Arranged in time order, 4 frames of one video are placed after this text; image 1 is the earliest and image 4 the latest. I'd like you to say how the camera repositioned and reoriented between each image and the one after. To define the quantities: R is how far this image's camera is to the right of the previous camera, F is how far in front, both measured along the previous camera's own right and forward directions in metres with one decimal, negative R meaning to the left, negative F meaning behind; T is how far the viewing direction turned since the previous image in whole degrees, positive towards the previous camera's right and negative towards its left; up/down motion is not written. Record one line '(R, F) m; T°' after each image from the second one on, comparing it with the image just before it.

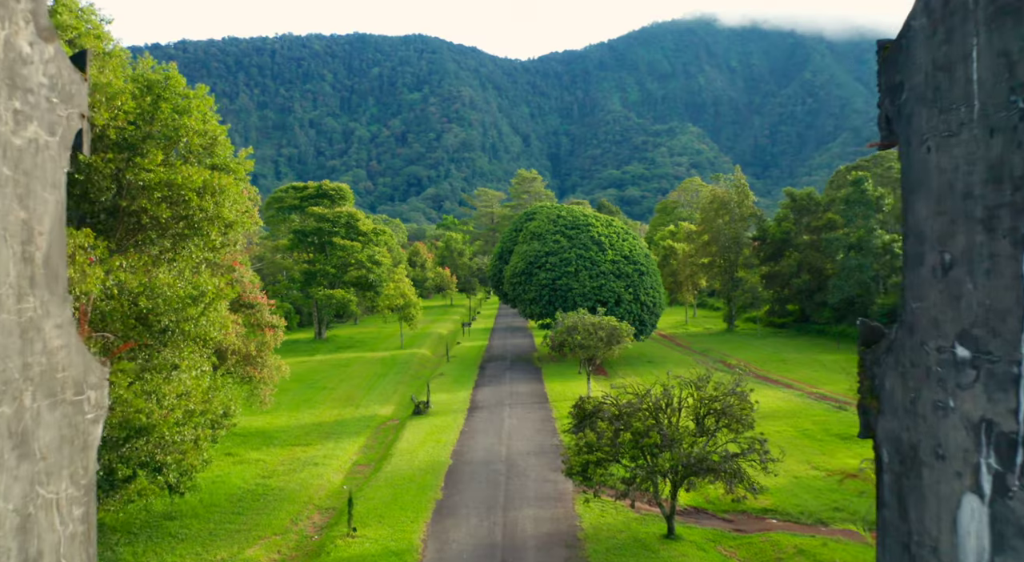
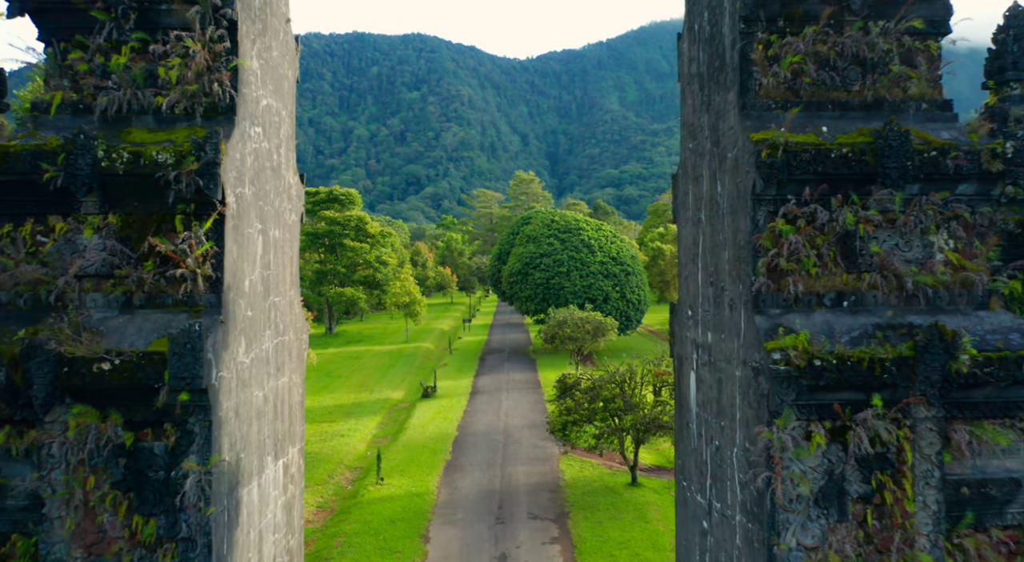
(+0.1, -4.6) m; 0°
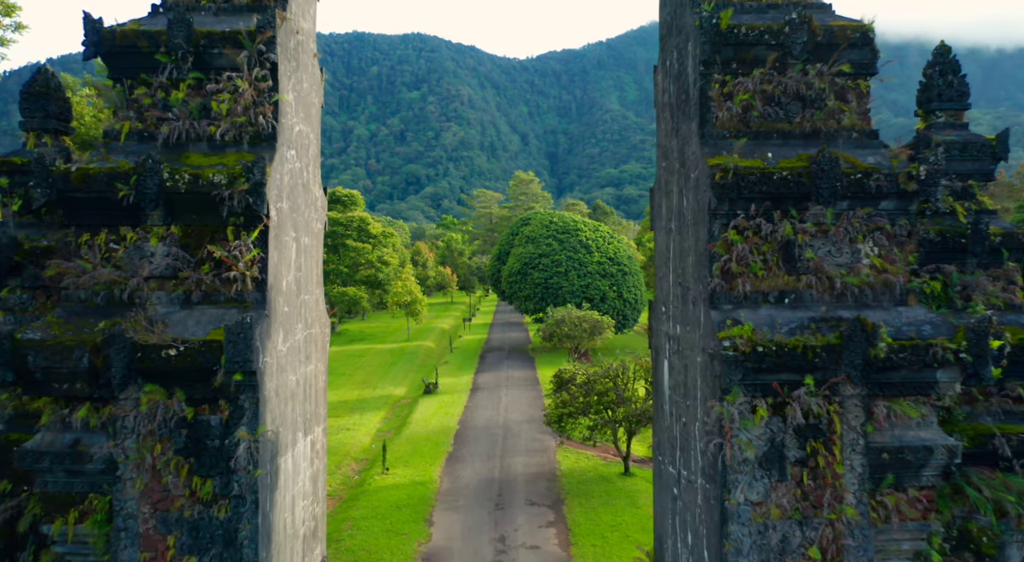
(0.0, -1.2) m; 0°
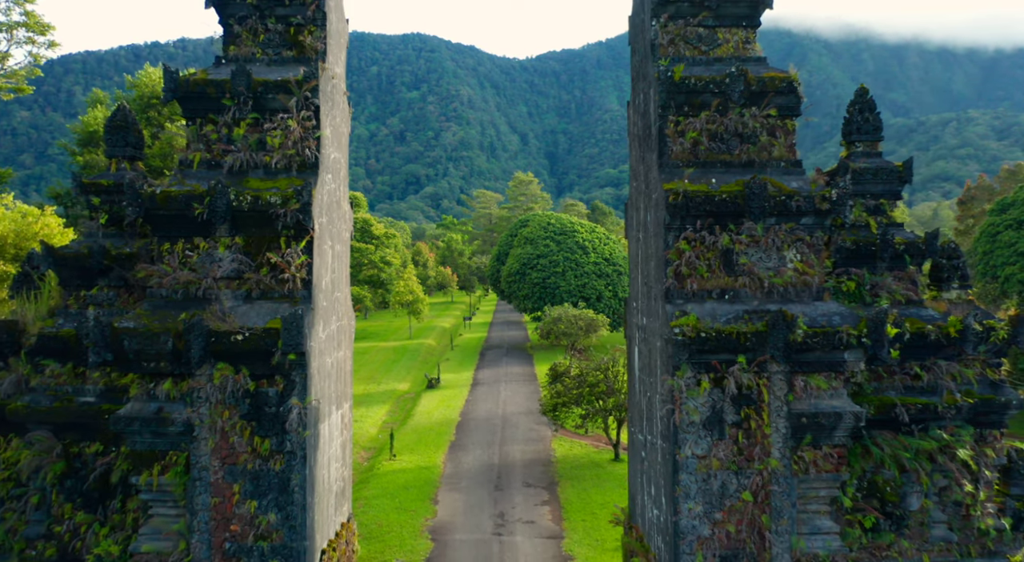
(0.0, -1.9) m; 0°
